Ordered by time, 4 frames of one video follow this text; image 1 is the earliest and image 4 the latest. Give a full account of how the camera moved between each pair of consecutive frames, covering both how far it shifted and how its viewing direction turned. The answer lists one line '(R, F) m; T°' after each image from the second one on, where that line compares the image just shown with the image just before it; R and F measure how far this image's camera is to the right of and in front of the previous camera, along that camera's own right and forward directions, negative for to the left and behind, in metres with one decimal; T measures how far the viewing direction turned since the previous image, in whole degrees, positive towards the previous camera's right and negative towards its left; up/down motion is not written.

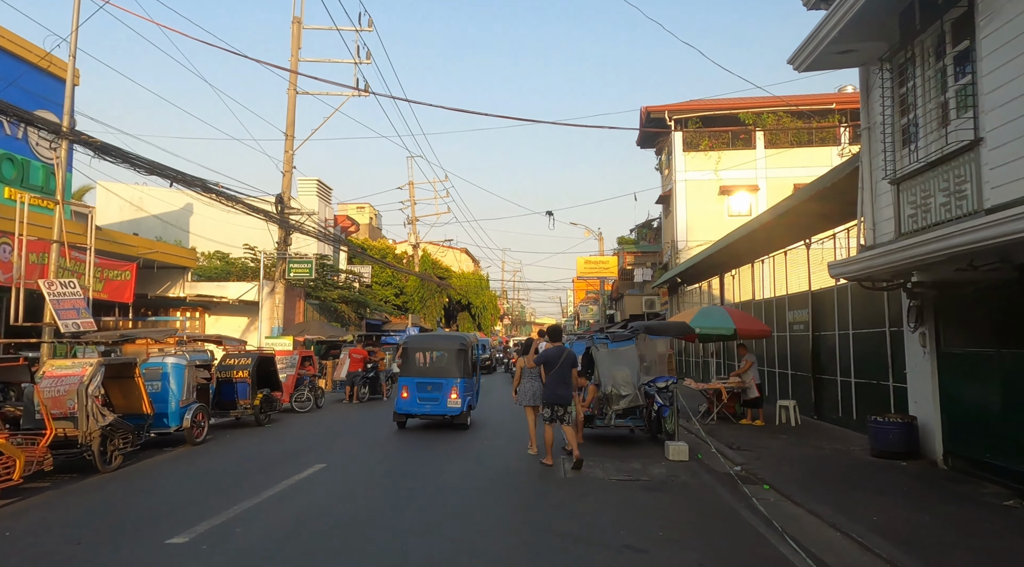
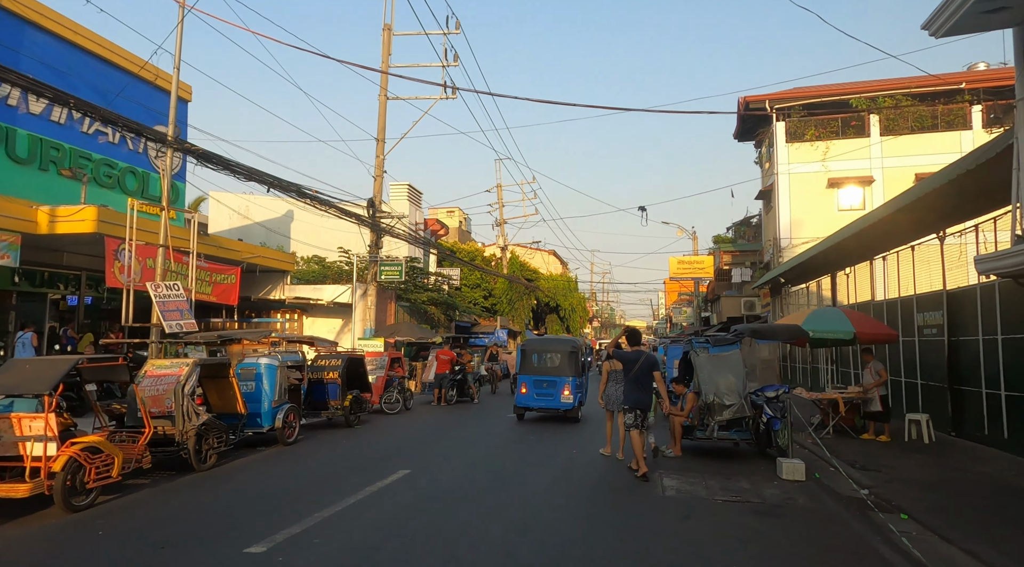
(0.0, +0.5) m; -7°
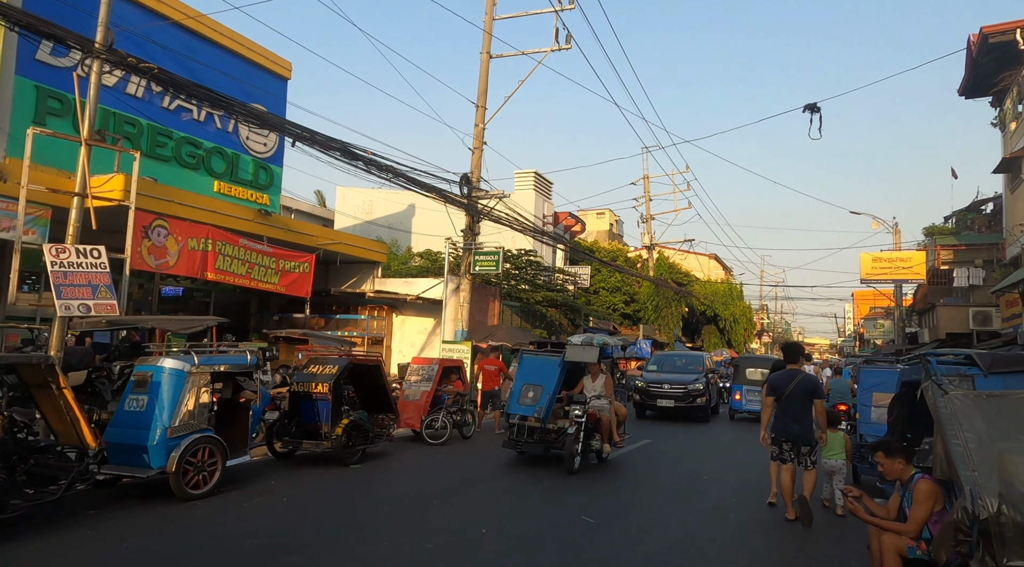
(+1.2, +5.8) m; -14°
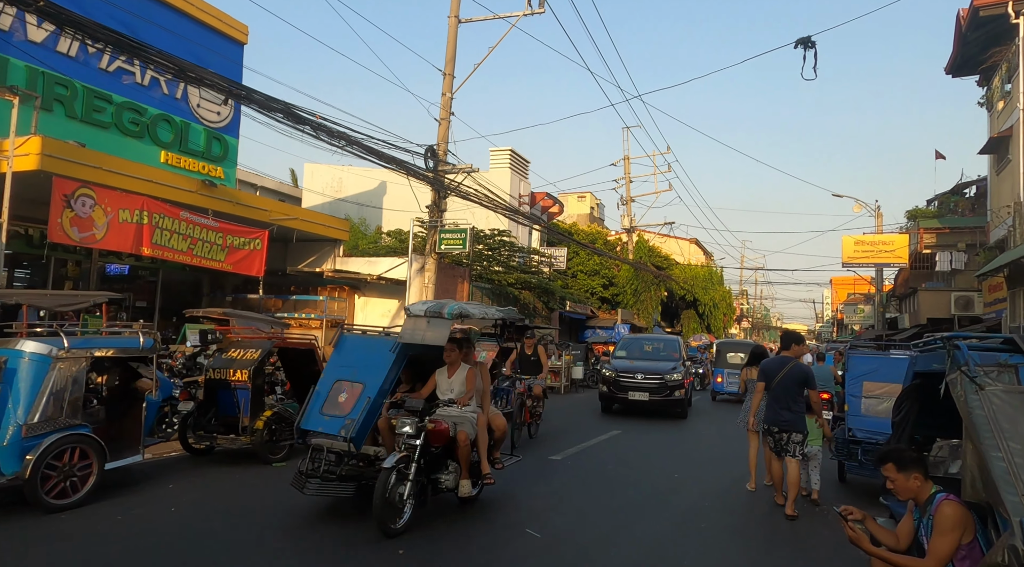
(+0.5, +1.3) m; +1°
